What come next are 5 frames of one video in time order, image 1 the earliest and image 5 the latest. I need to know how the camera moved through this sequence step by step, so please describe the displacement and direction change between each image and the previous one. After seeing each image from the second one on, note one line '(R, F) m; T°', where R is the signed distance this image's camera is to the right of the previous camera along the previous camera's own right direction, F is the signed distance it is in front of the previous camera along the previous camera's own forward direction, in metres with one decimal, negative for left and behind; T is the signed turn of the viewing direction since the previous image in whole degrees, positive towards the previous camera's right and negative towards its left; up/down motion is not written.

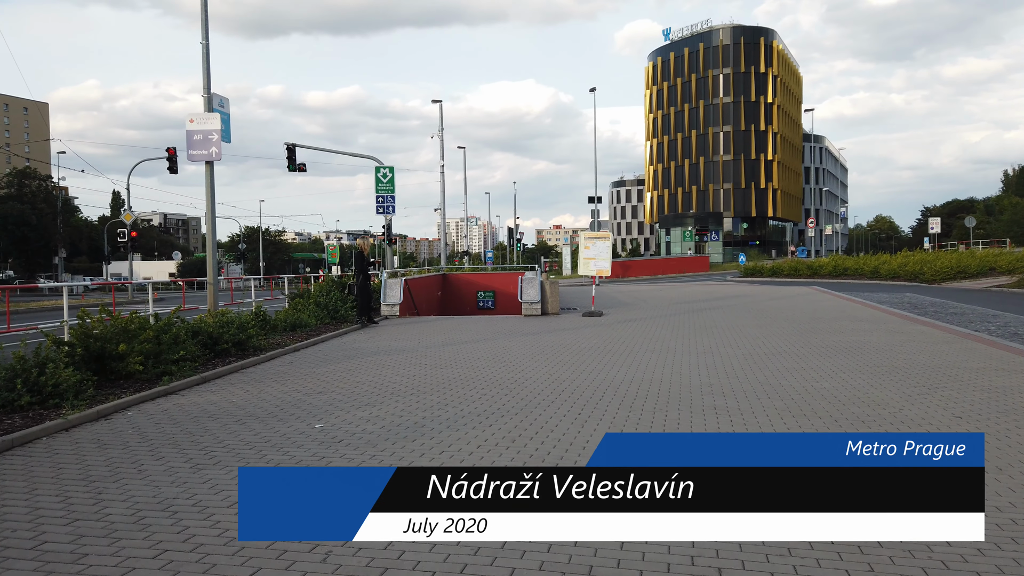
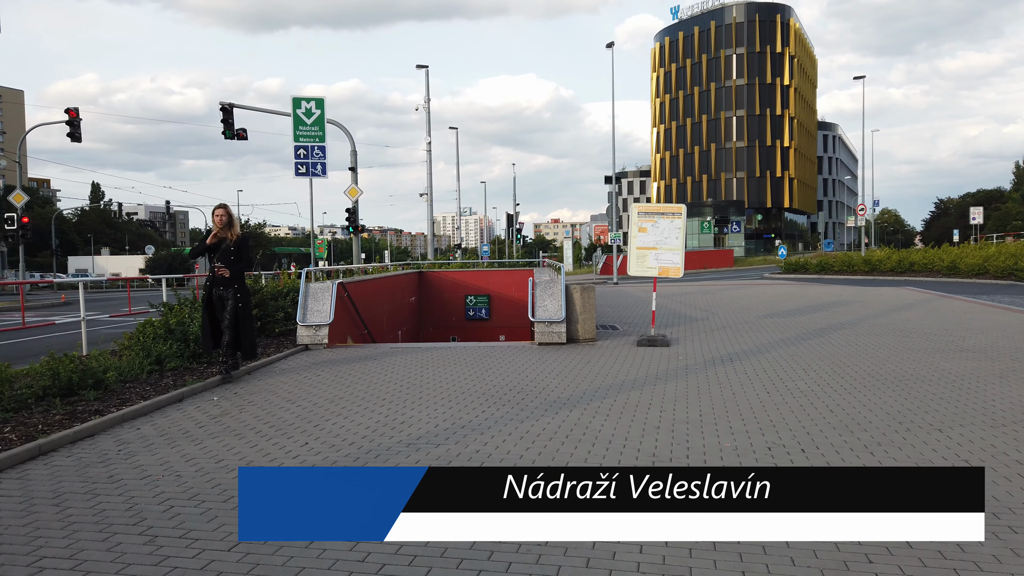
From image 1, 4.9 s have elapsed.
(0.0, +3.4) m; 0°
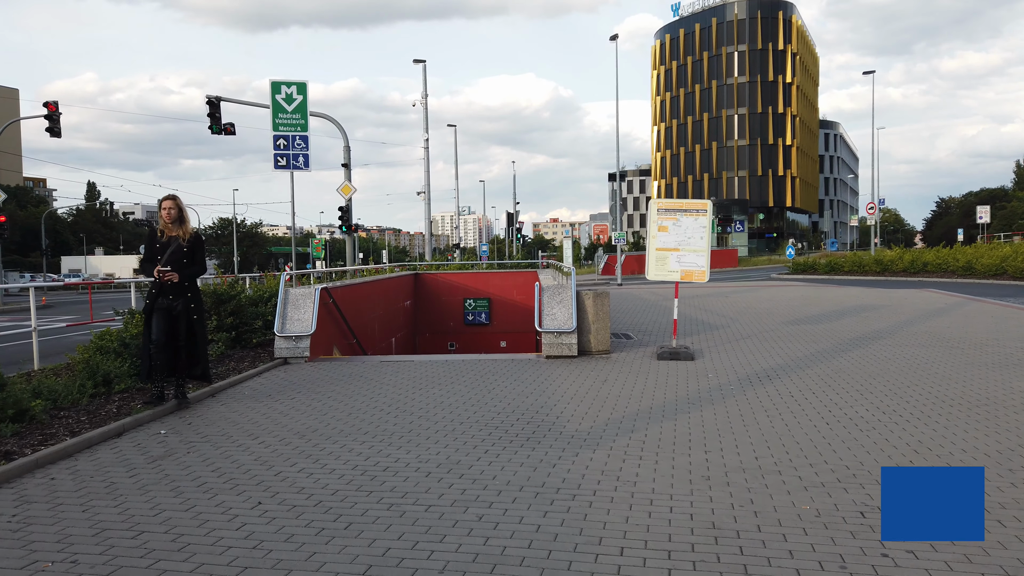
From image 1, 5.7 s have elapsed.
(0.0, +0.6) m; 0°
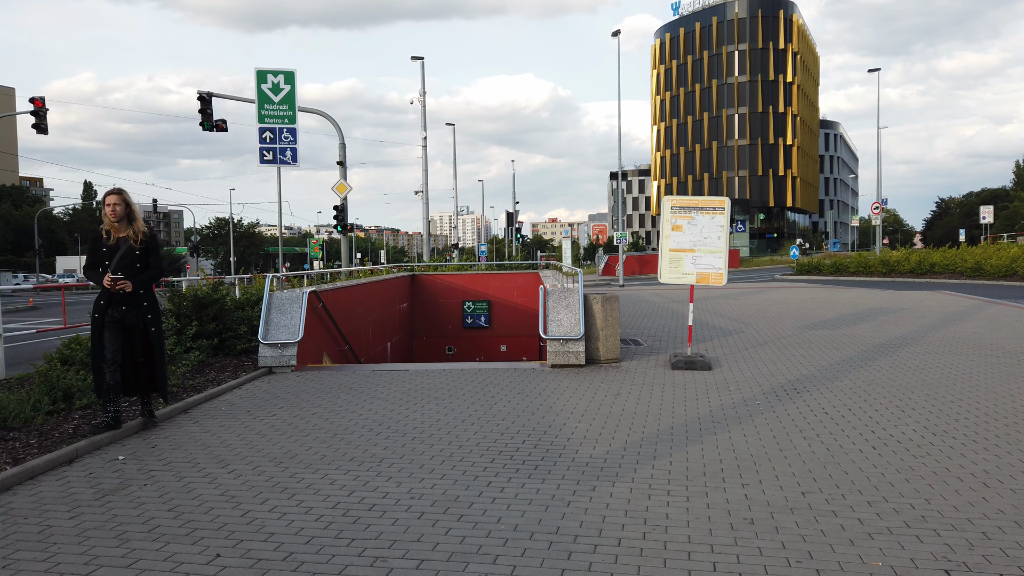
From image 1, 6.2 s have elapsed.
(0.0, +0.3) m; 0°
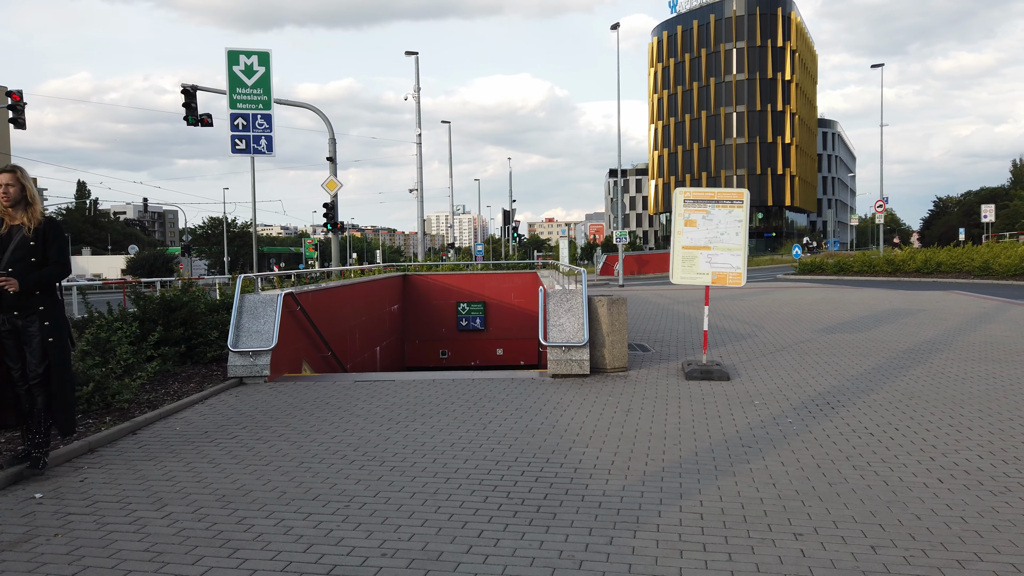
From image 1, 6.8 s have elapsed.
(0.0, +0.4) m; 0°
